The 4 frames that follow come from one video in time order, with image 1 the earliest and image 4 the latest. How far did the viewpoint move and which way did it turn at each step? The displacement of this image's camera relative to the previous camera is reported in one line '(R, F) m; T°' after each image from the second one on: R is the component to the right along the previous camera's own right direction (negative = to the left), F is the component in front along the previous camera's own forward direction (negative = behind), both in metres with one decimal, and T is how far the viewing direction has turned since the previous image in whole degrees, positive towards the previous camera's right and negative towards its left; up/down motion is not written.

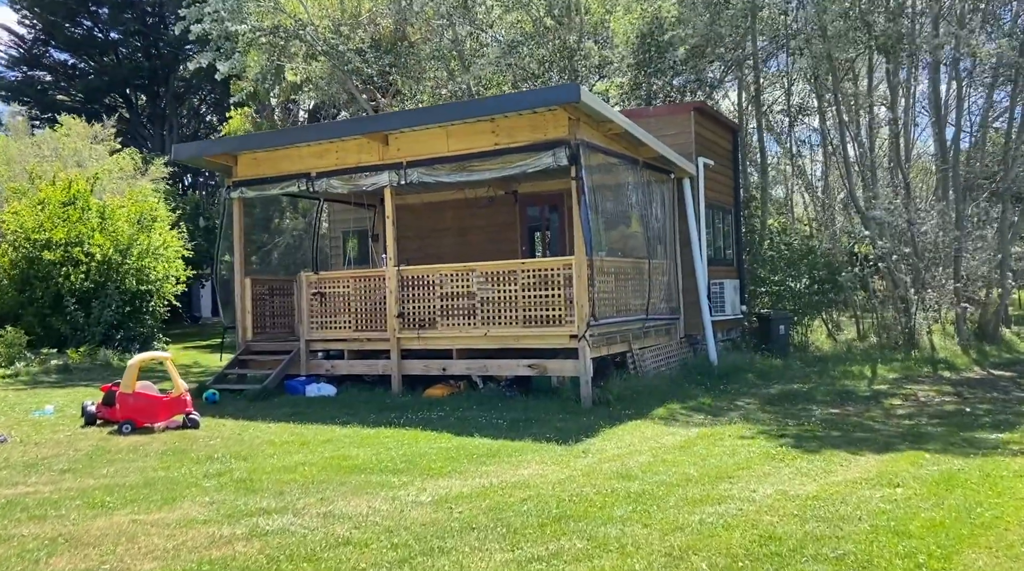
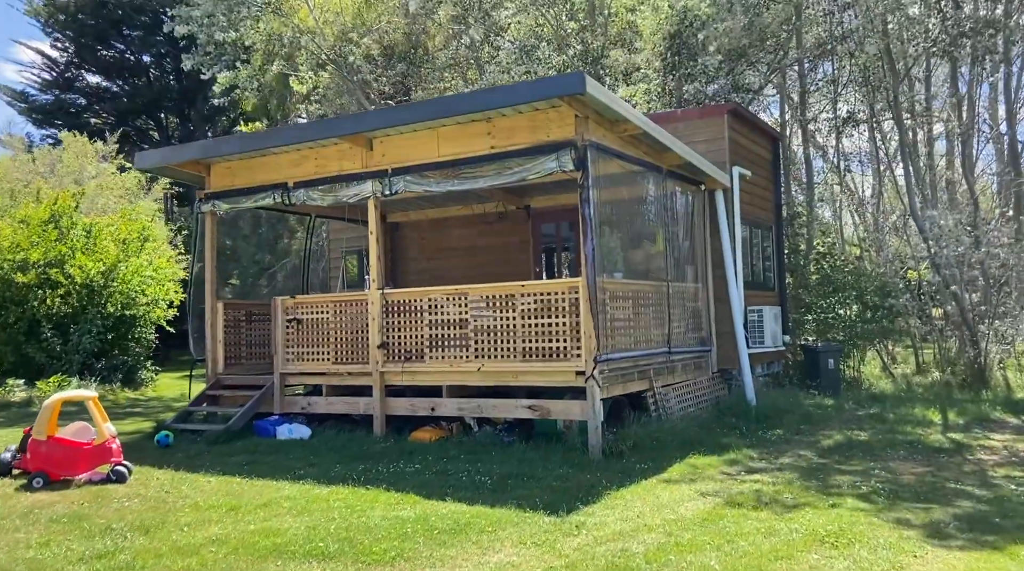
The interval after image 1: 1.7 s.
(+0.5, +1.7) m; -3°
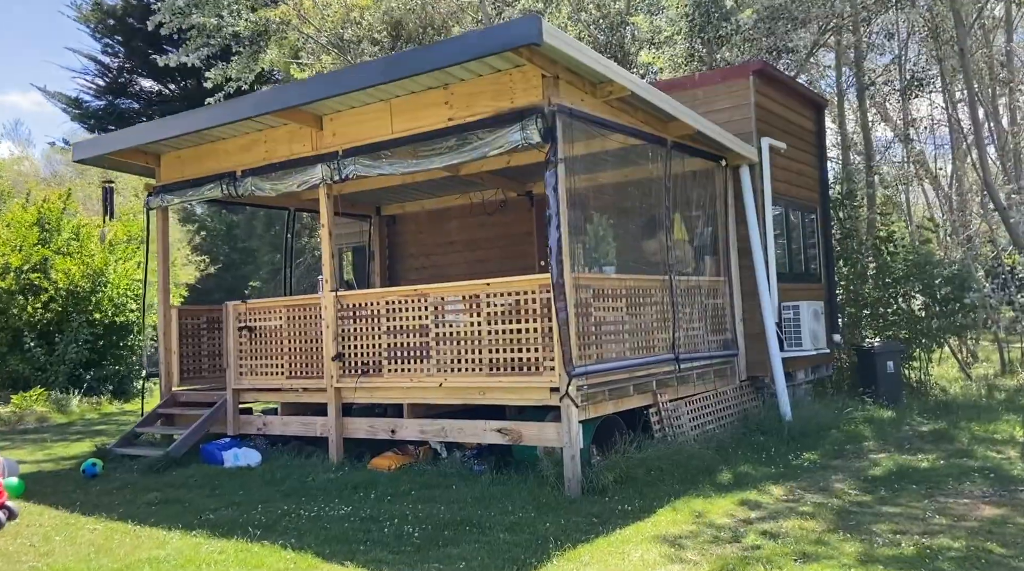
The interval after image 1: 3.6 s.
(+0.9, +1.7) m; -5°
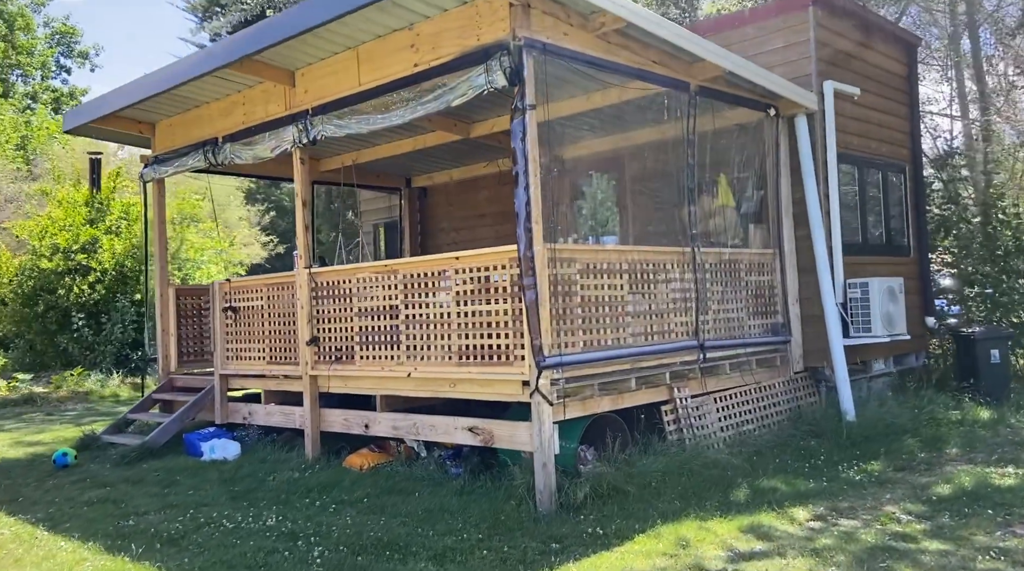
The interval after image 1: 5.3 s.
(+1.1, +1.3) m; -8°
